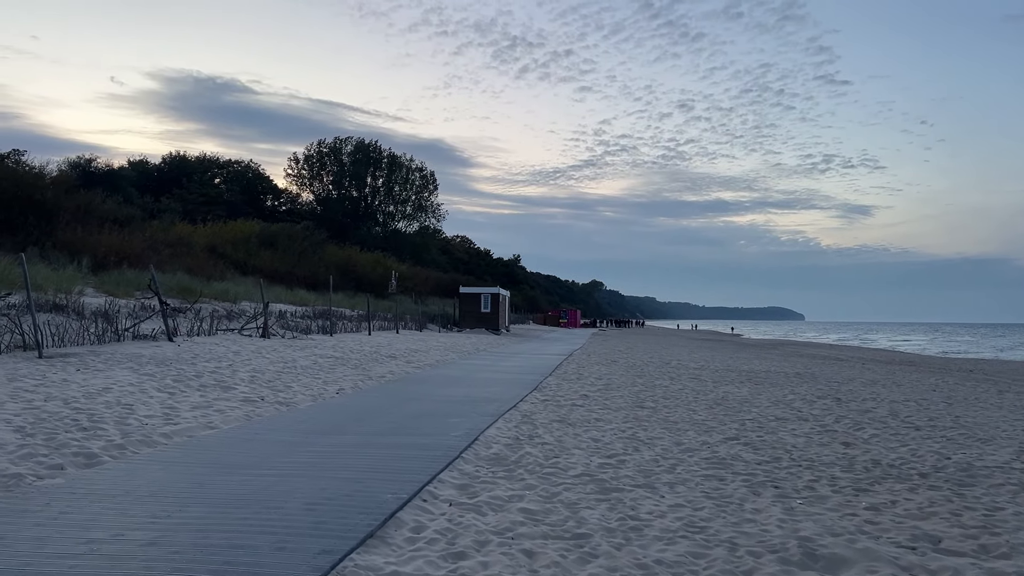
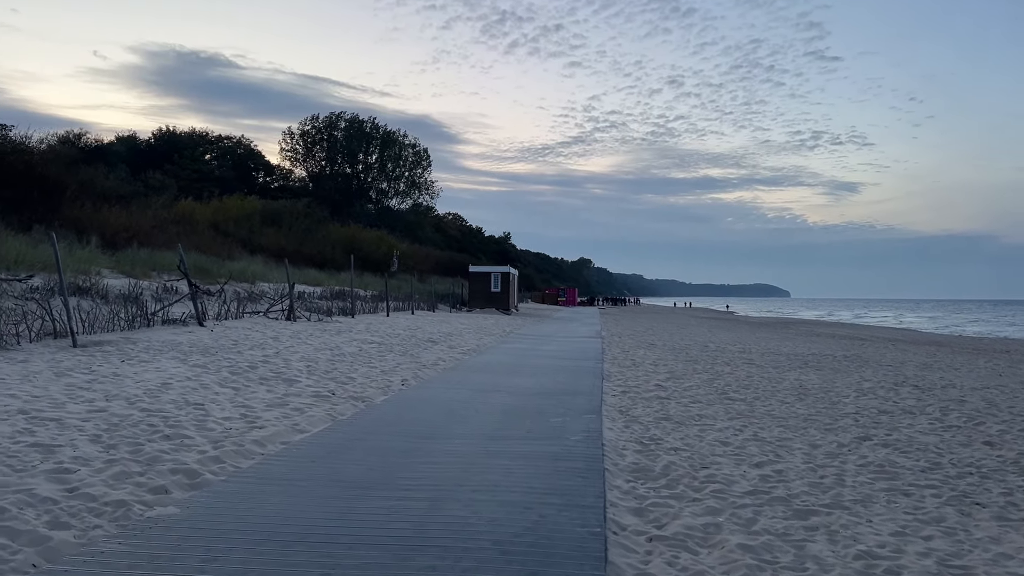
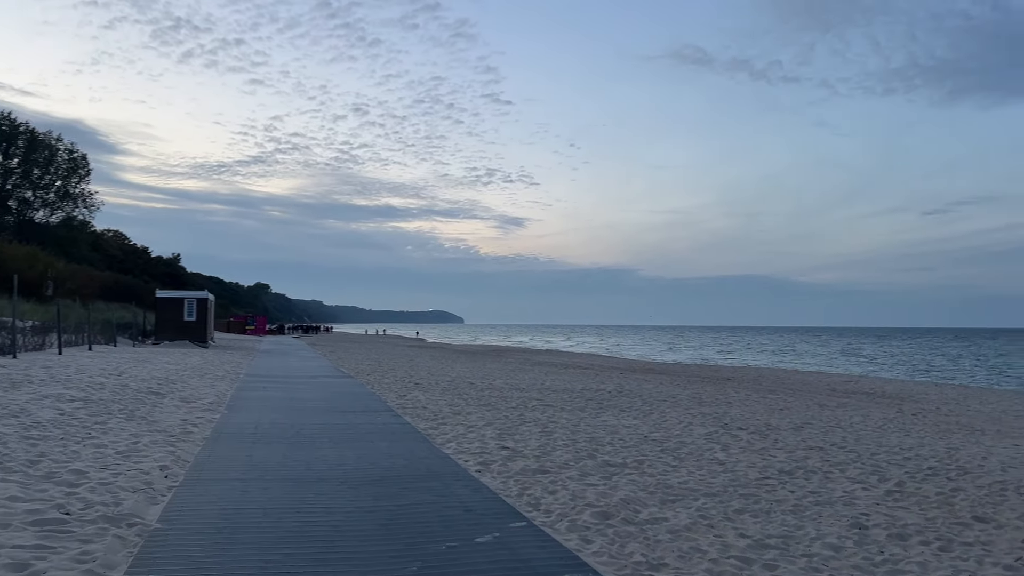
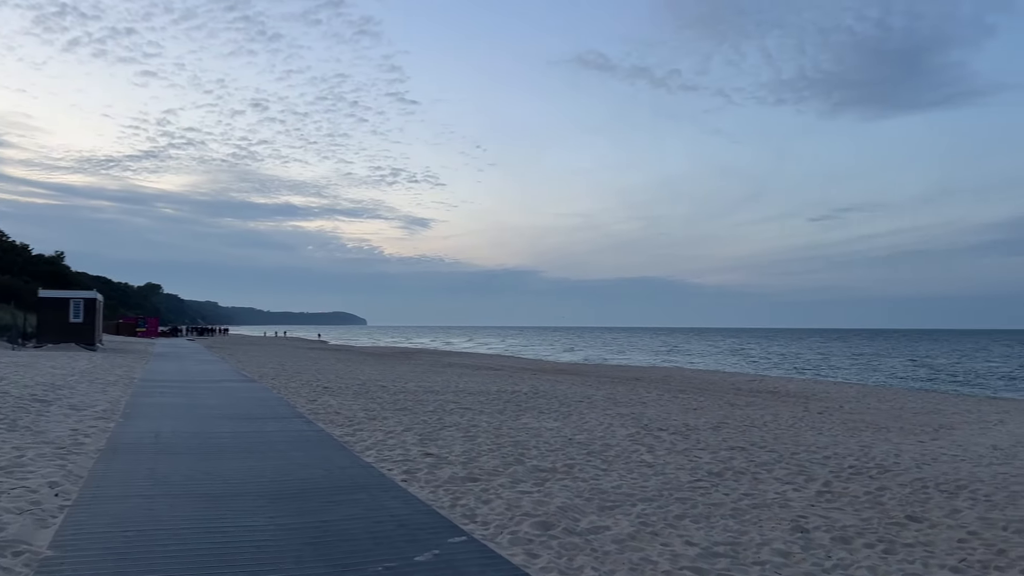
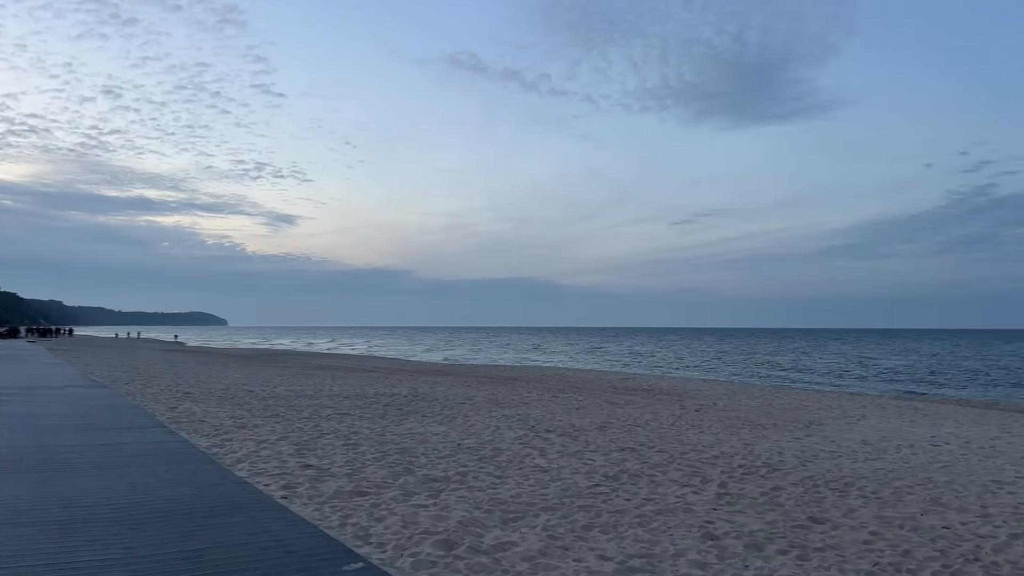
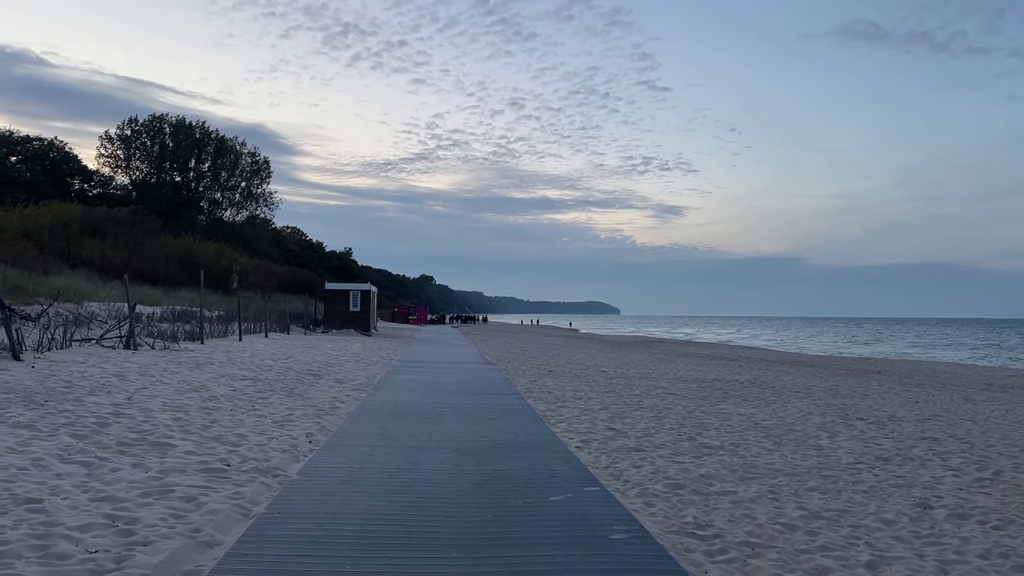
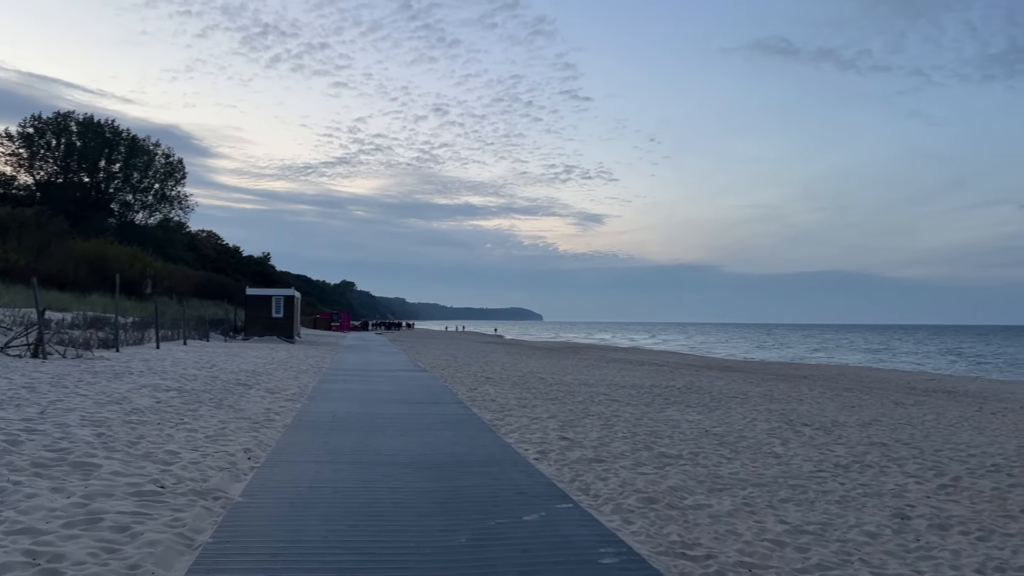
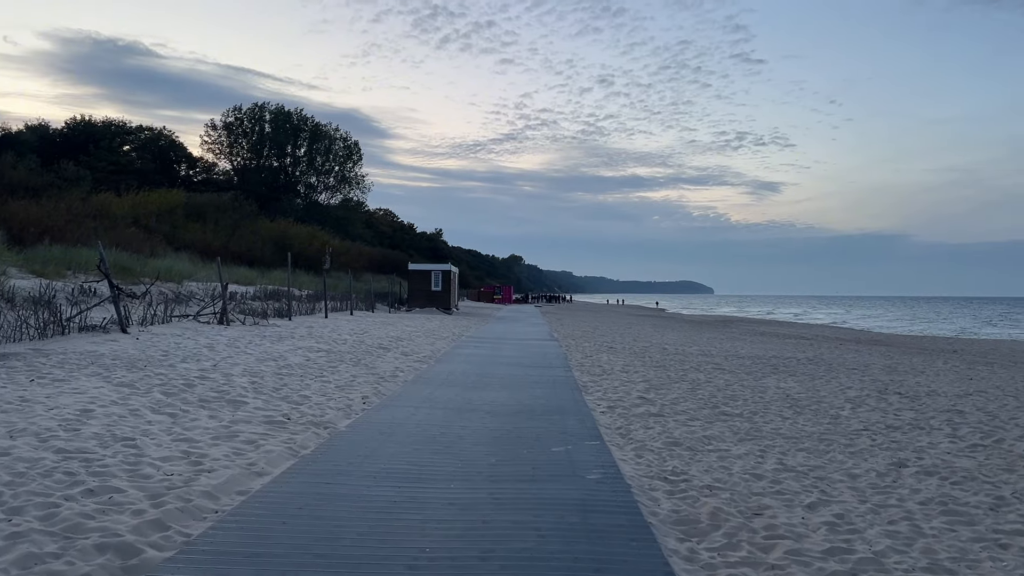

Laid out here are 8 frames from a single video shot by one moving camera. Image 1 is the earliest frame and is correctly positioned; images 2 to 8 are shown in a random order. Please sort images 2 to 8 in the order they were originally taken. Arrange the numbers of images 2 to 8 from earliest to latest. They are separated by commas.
2, 8, 6, 7, 3, 4, 5
